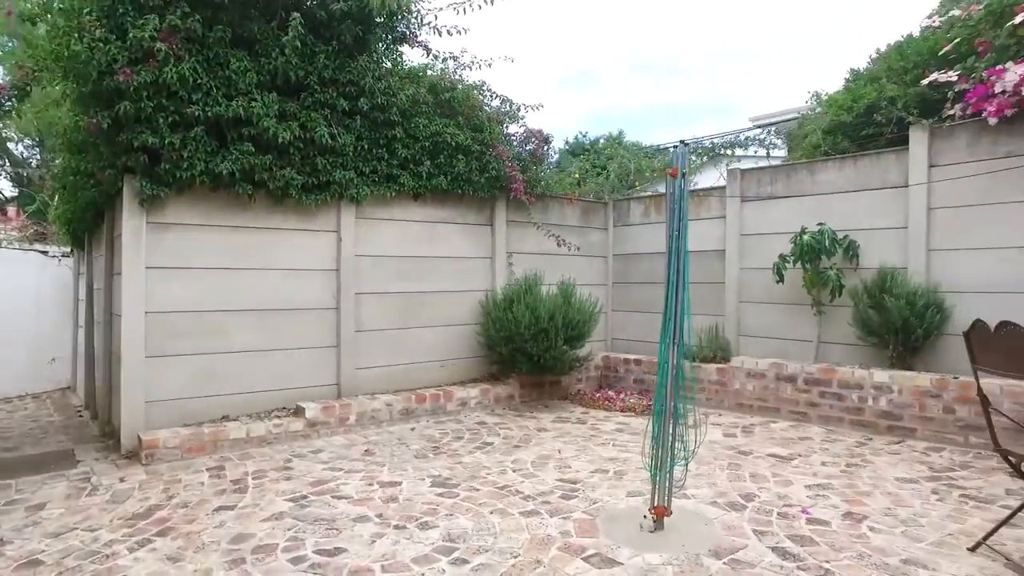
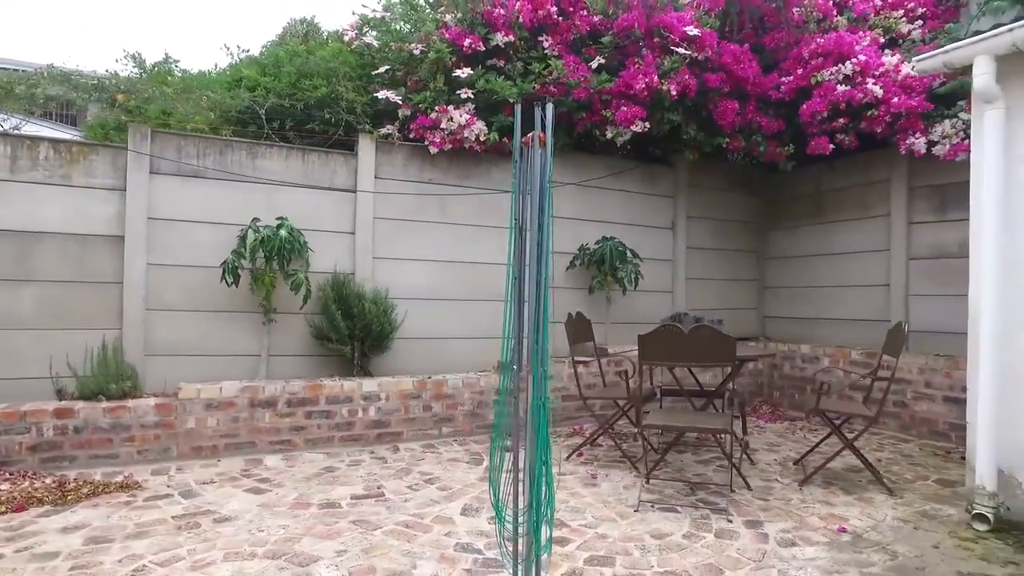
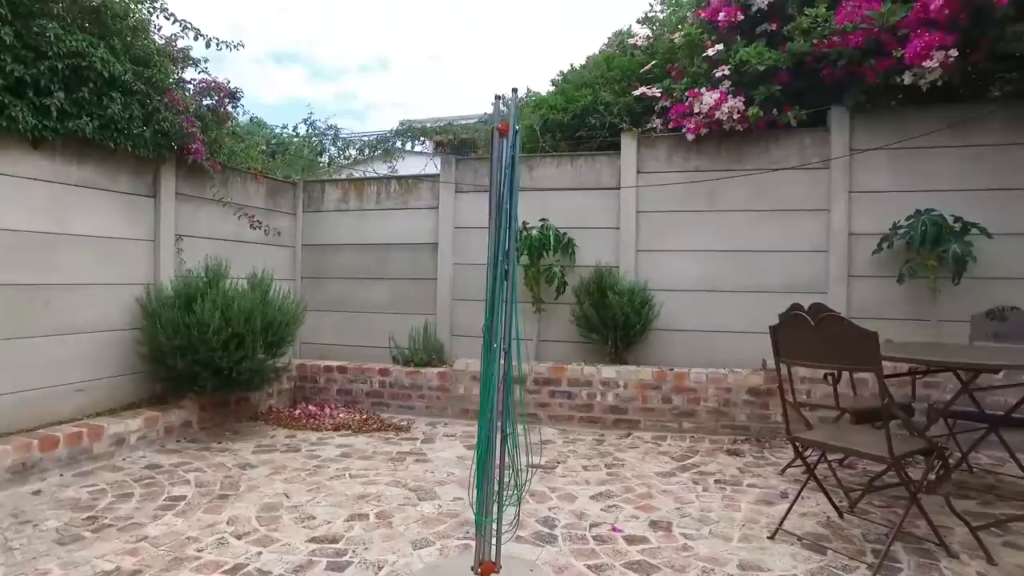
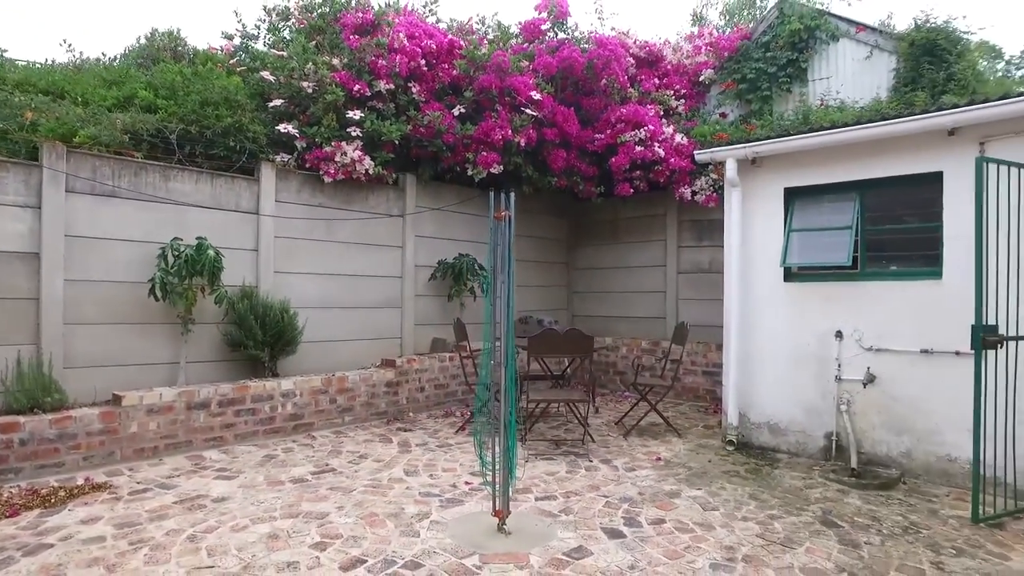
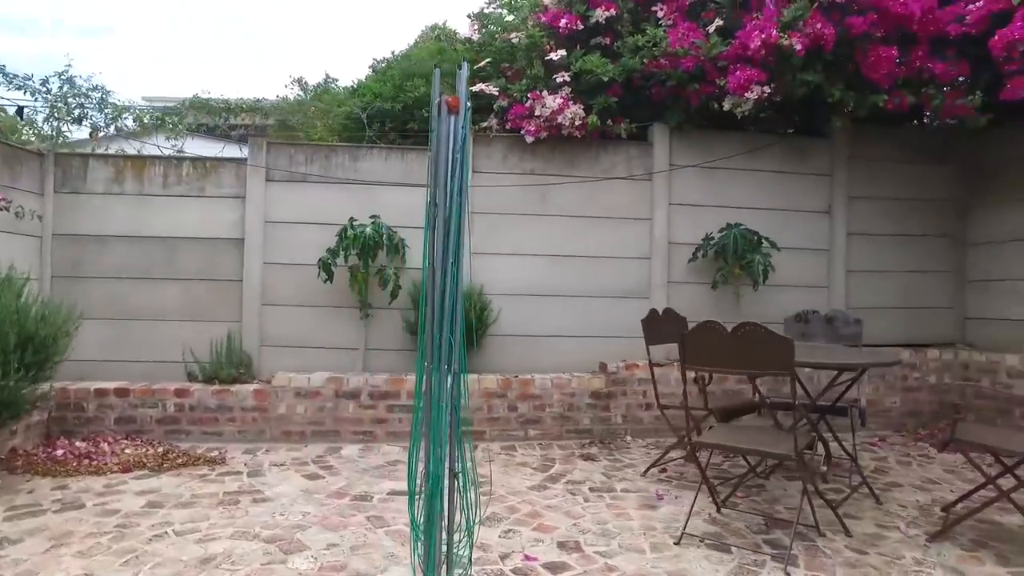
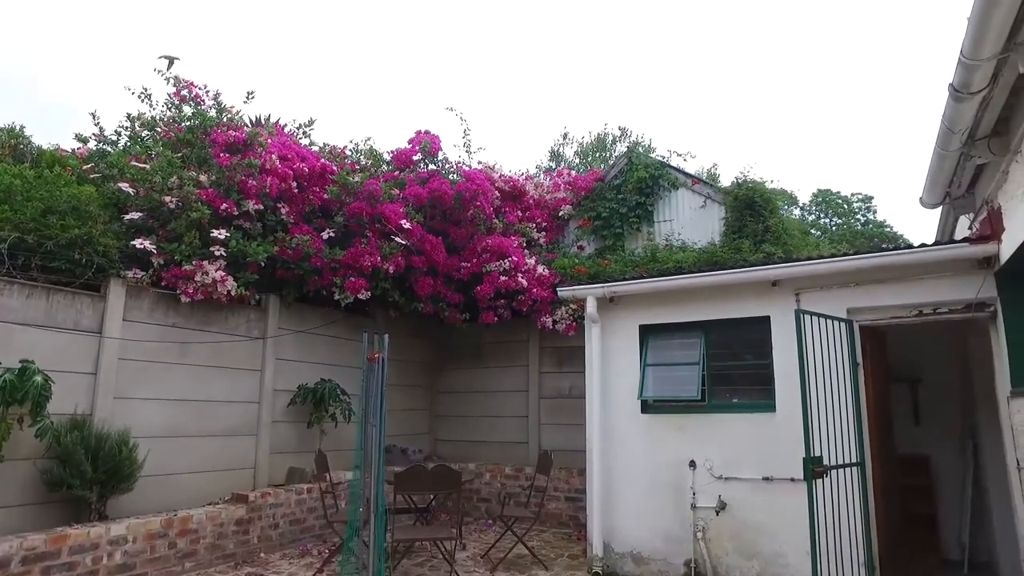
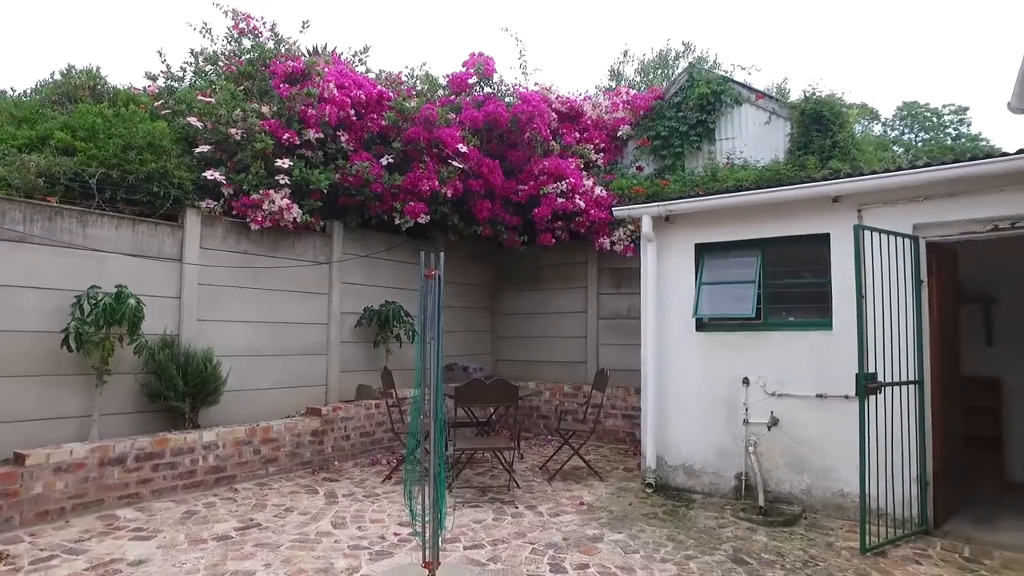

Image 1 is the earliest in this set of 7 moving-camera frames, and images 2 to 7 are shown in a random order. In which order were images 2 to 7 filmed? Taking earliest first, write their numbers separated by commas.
3, 5, 2, 4, 7, 6
